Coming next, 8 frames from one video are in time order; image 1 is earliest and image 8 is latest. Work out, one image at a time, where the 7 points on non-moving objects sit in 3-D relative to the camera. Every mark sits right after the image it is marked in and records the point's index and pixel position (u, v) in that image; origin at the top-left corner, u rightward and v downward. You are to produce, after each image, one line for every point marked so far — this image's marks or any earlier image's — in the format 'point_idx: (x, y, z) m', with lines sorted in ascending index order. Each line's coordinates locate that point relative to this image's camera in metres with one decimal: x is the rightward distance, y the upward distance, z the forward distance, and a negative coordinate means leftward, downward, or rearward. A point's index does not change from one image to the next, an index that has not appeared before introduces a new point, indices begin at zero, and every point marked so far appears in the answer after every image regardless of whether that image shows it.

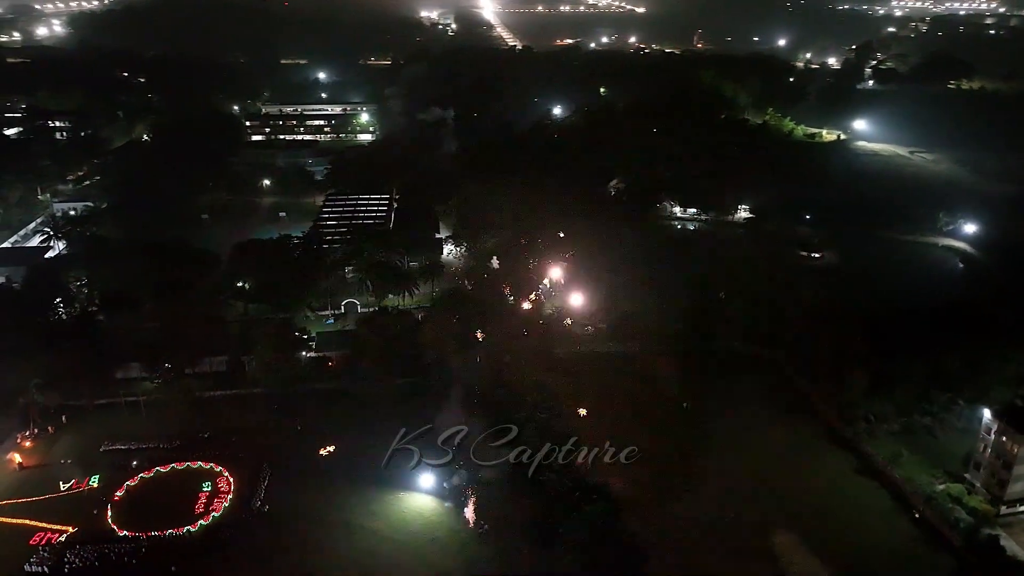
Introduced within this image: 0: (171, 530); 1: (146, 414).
0: (-6.2, -4.4, +13.6) m
1: (-8.4, -2.8, +17.0) m
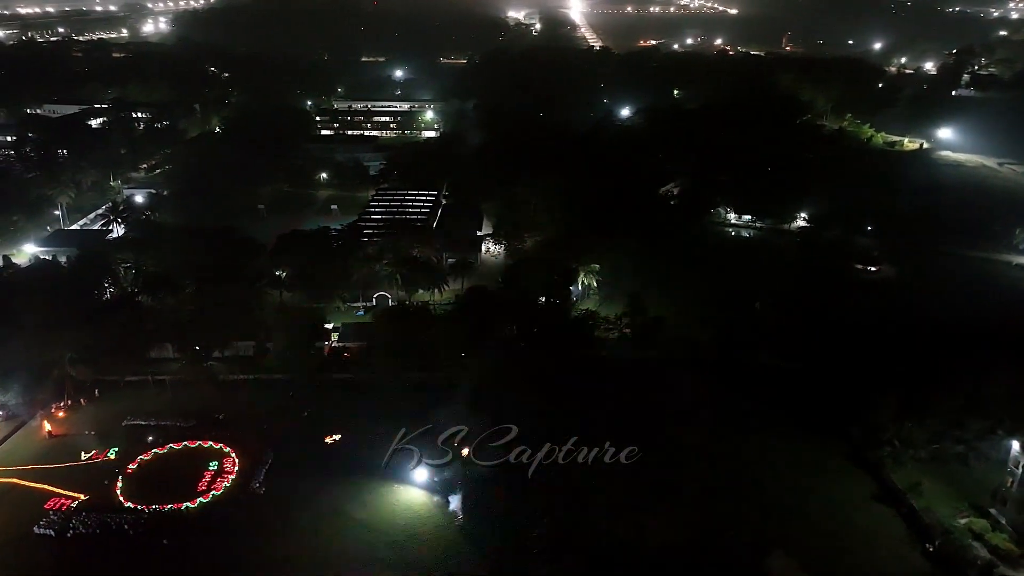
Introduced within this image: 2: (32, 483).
0: (-6.4, -4.1, +14.1) m
1: (-8.1, -2.4, +17.8) m
2: (-9.4, -3.8, +14.7) m
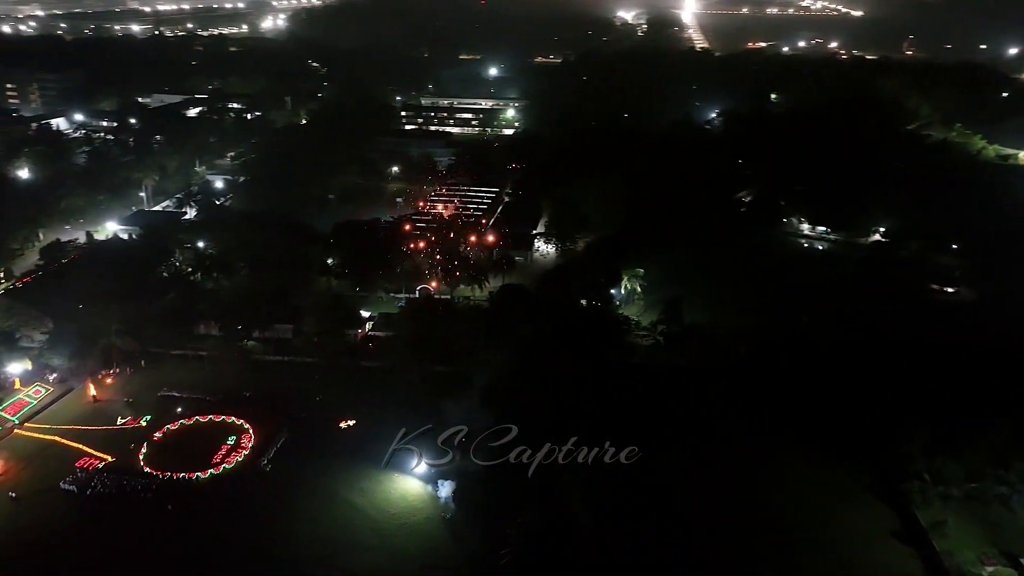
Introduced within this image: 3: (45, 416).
0: (-6.5, -3.7, +14.9) m
1: (-7.6, -2.0, +18.8) m
2: (-9.4, -3.2, +15.8) m
3: (-10.3, -2.8, +16.6) m
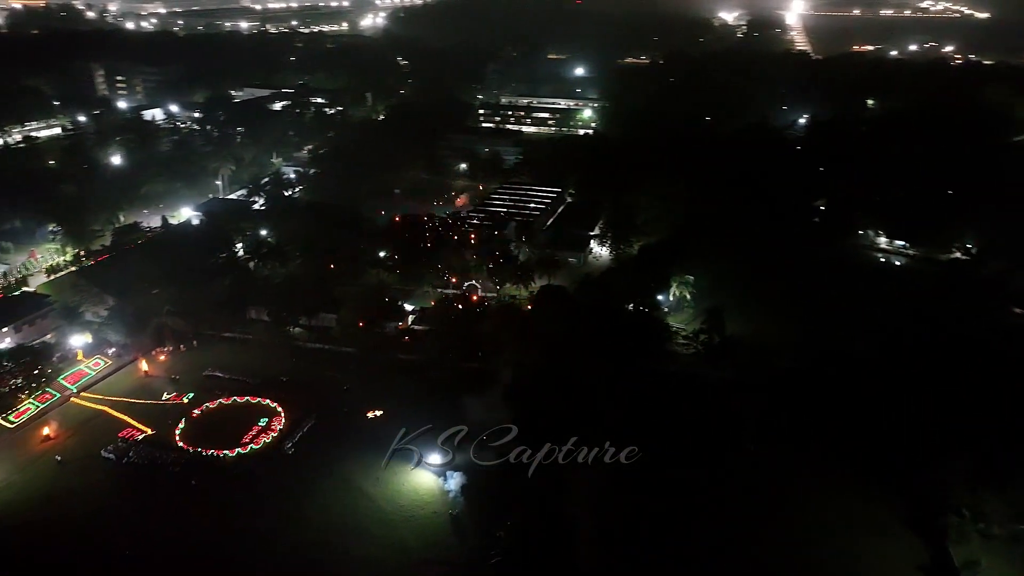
0: (-6.2, -3.4, +15.6) m
1: (-6.8, -1.6, +19.5) m
2: (-8.9, -2.8, +16.8) m
3: (-9.7, -2.3, +17.7) m
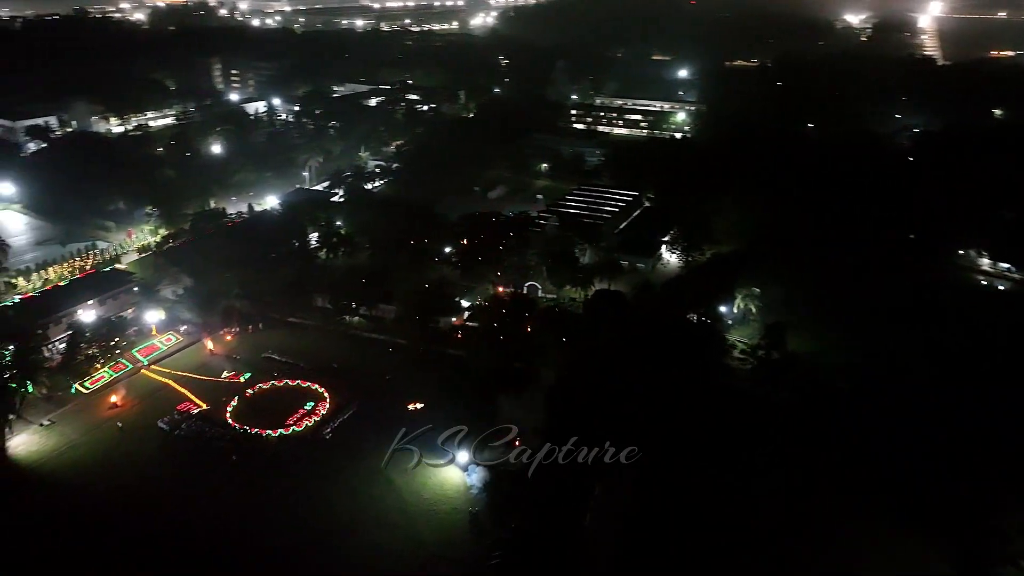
0: (-5.5, -3.1, +16.3) m
1: (-5.4, -1.3, +20.3) m
2: (-8.0, -2.3, +17.8) m
3: (-8.6, -1.9, +18.8) m
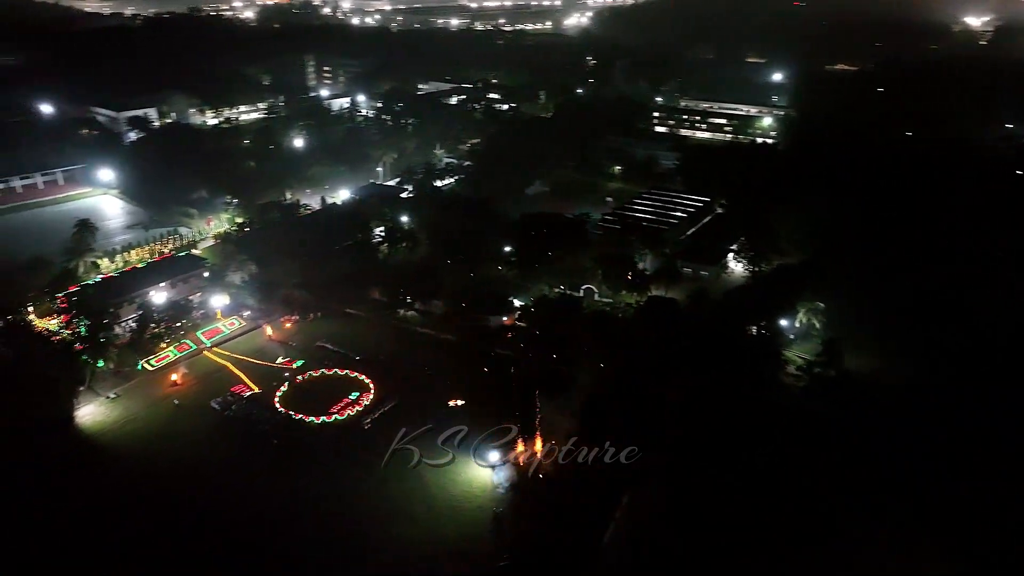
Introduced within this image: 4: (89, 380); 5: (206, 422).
0: (-4.7, -2.8, +16.8) m
1: (-4.1, -1.1, +20.8) m
2: (-6.9, -2.0, +18.6) m
3: (-7.4, -1.5, +19.7) m
4: (-10.0, -2.2, +17.8) m
5: (-6.8, -3.0, +16.7) m
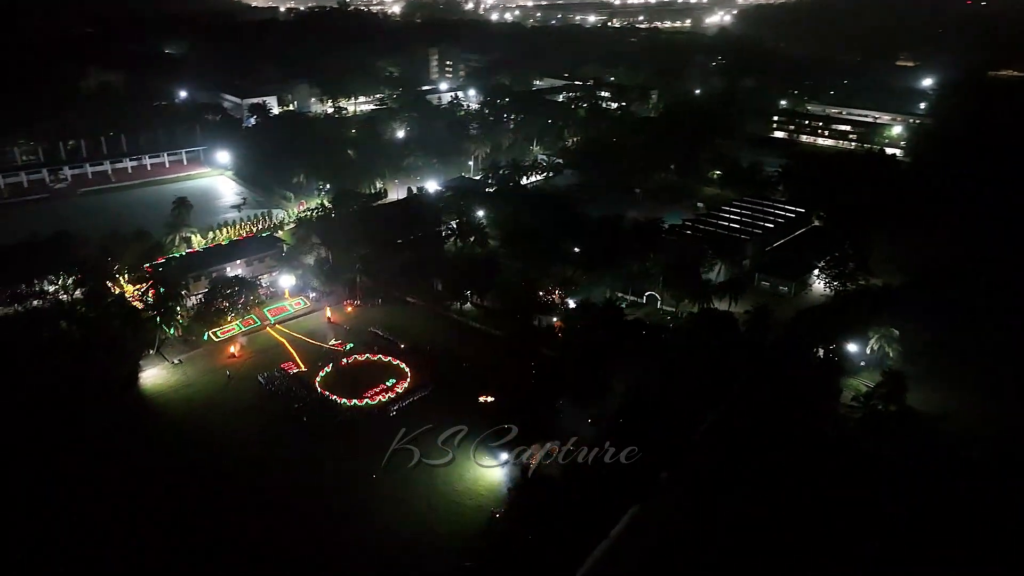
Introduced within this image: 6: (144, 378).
0: (-4.0, -2.5, +17.4) m
1: (-2.6, -0.8, +21.2) m
2: (-5.9, -1.5, +19.6) m
3: (-6.2, -1.0, +20.7) m
4: (-9.1, -1.5, +19.3) m
5: (-6.2, -2.5, +17.7) m
6: (-9.0, -2.2, +18.3) m
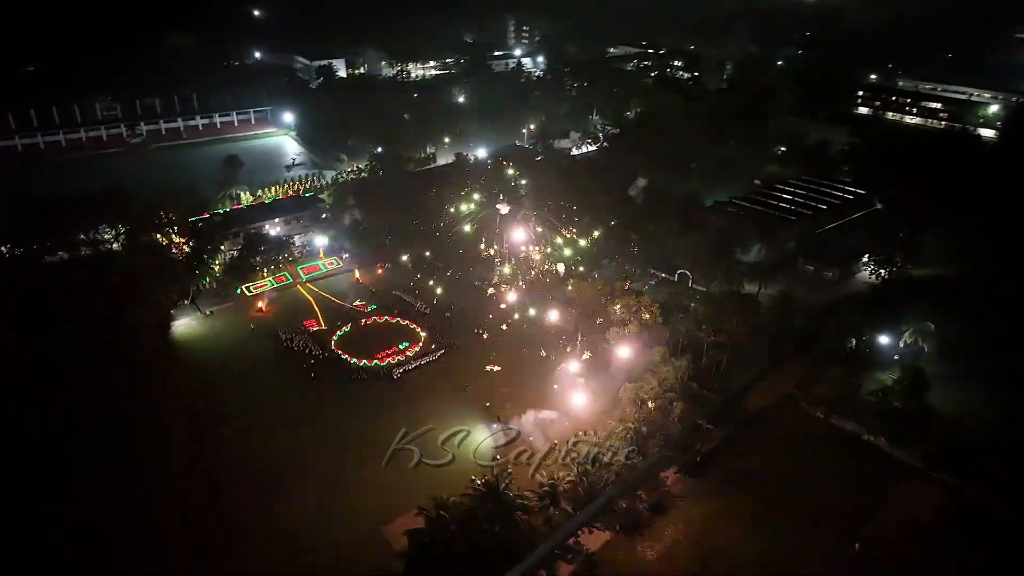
0: (-3.9, -1.6, +17.9) m
1: (-1.9, +0.2, +21.4) m
2: (-5.4, -0.4, +20.2) m
3: (-5.5, +0.2, +21.3) m
4: (-8.6, -0.2, +20.3) m
5: (-5.9, -1.5, +18.4) m
6: (-8.6, -1.0, +19.3) m
